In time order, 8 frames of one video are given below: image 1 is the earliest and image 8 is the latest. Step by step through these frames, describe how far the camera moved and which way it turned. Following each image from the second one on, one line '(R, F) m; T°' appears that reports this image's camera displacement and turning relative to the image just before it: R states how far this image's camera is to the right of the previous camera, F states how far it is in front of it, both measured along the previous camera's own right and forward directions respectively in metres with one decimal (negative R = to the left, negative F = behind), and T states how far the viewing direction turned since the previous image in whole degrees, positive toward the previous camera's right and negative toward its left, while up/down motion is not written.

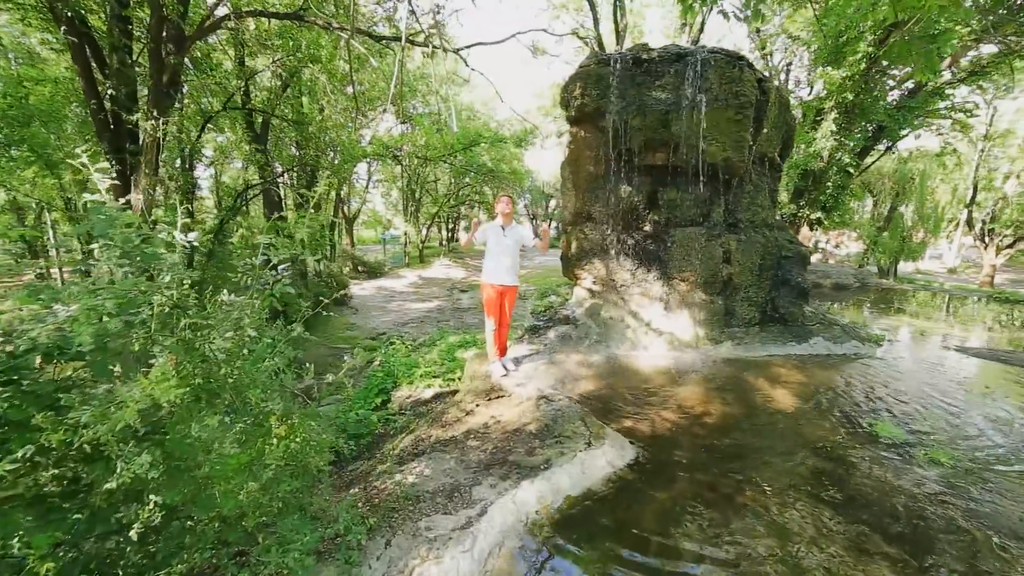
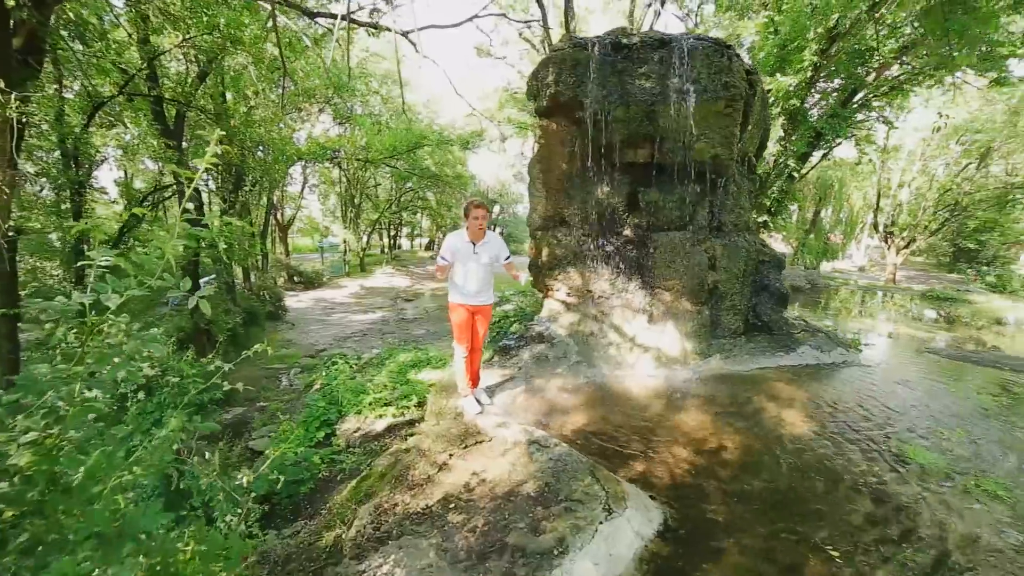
(-0.3, +0.8) m; +7°
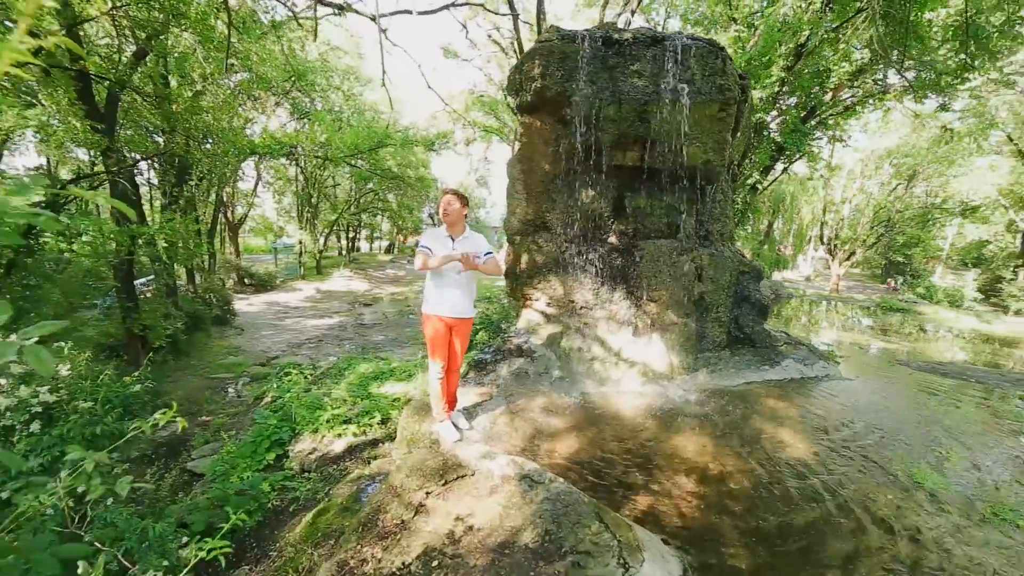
(-0.2, +0.4) m; +5°
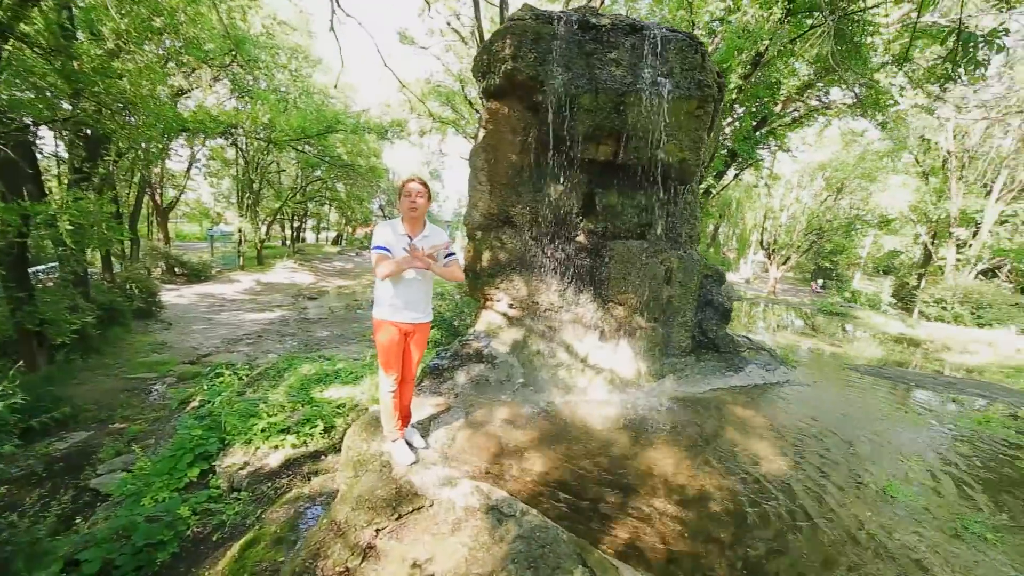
(-0.1, +0.4) m; +6°
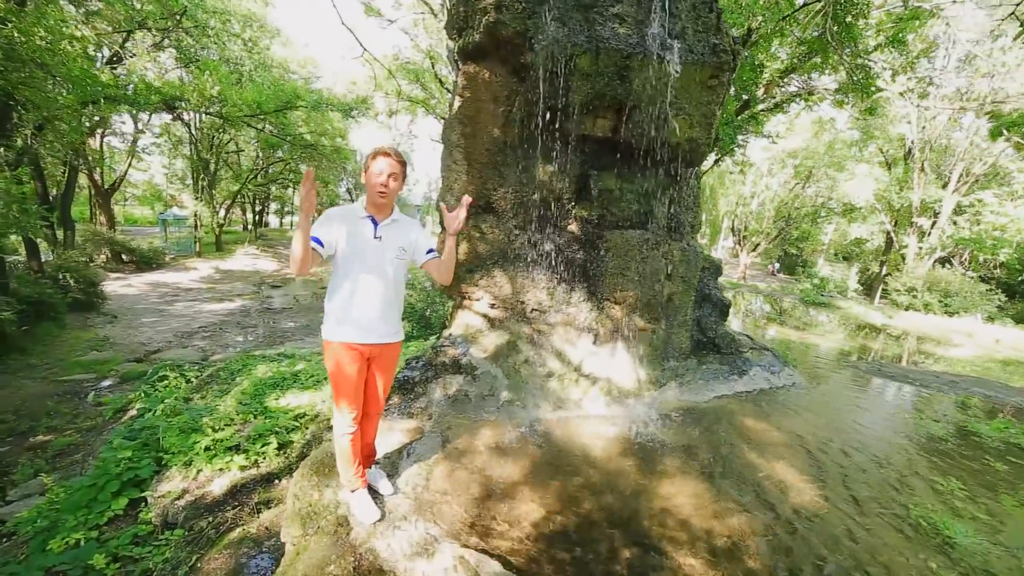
(-0.1, +0.7) m; +3°
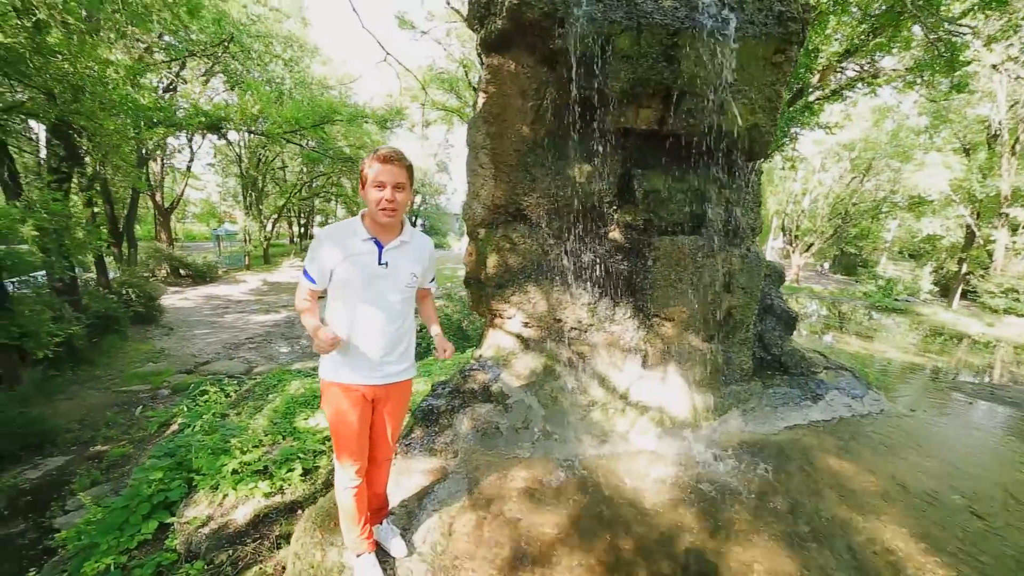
(0.0, +0.5) m; -5°
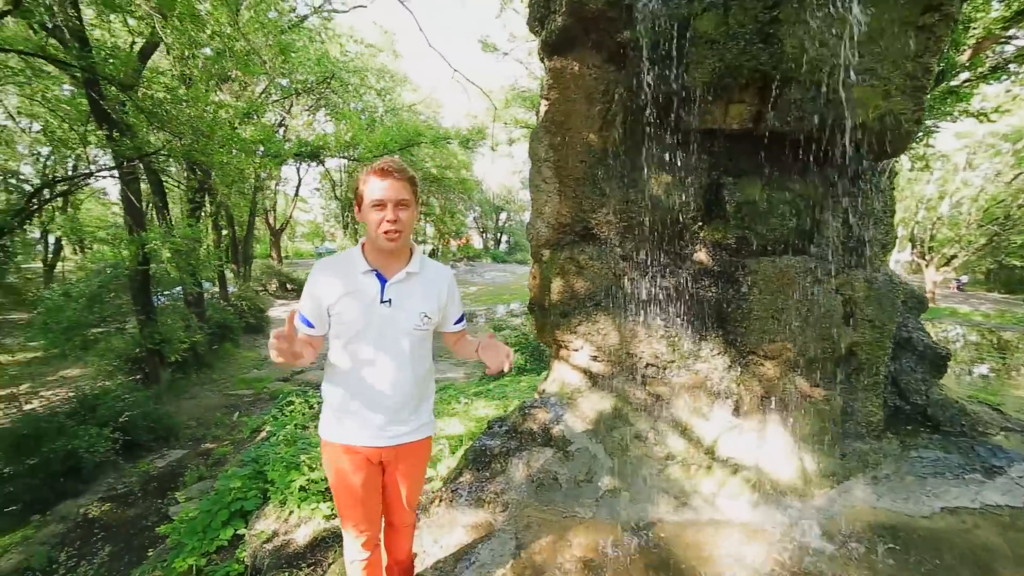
(+0.1, +0.4) m; -10°
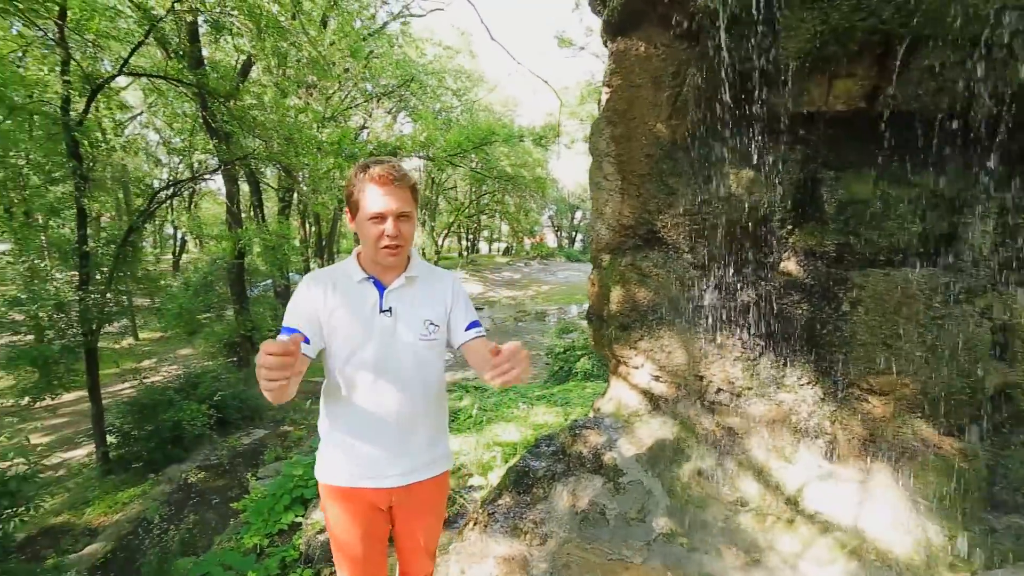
(+0.1, +0.3) m; -9°
